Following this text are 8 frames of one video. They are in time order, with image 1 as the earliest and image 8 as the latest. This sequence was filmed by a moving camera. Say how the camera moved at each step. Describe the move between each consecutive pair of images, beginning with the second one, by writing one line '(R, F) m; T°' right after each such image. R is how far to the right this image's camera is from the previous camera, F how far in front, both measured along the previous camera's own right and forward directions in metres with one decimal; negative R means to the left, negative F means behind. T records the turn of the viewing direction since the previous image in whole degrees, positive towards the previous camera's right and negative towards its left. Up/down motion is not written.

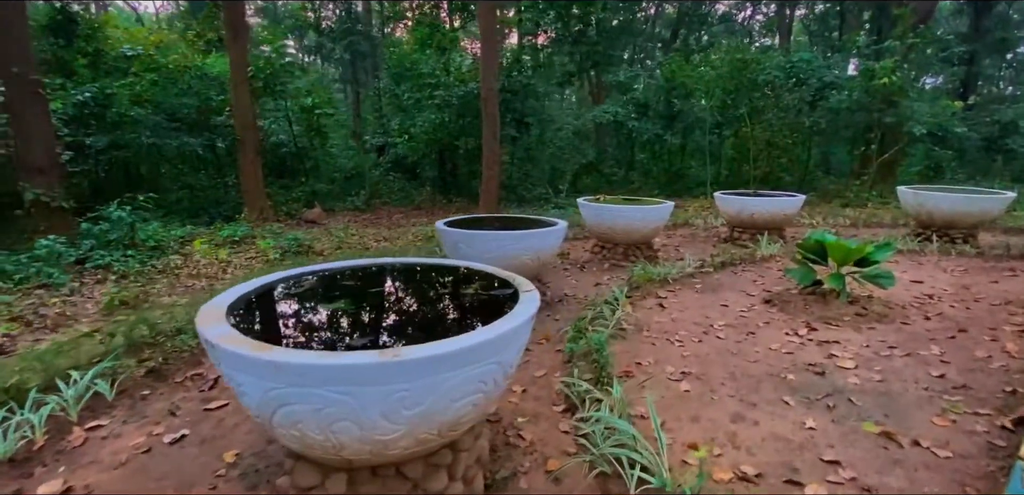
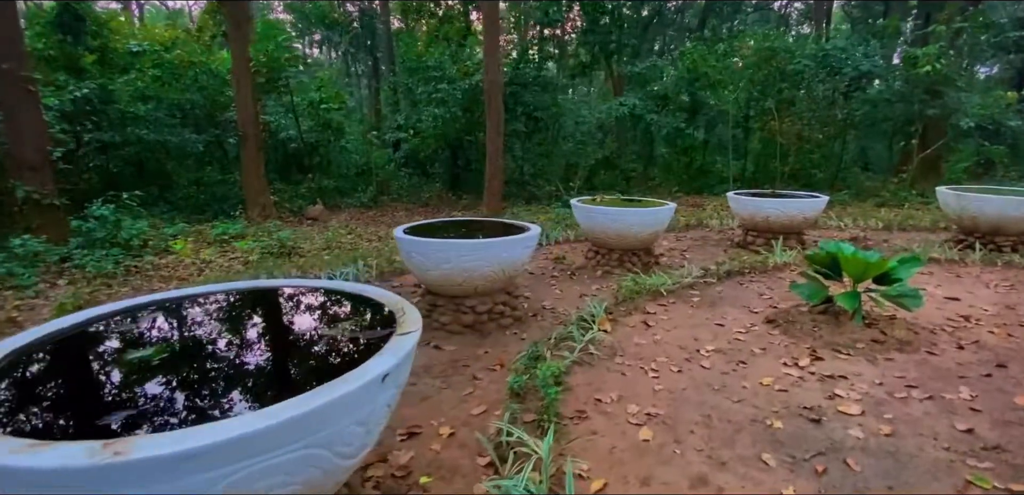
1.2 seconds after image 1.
(+0.5, +0.4) m; -3°
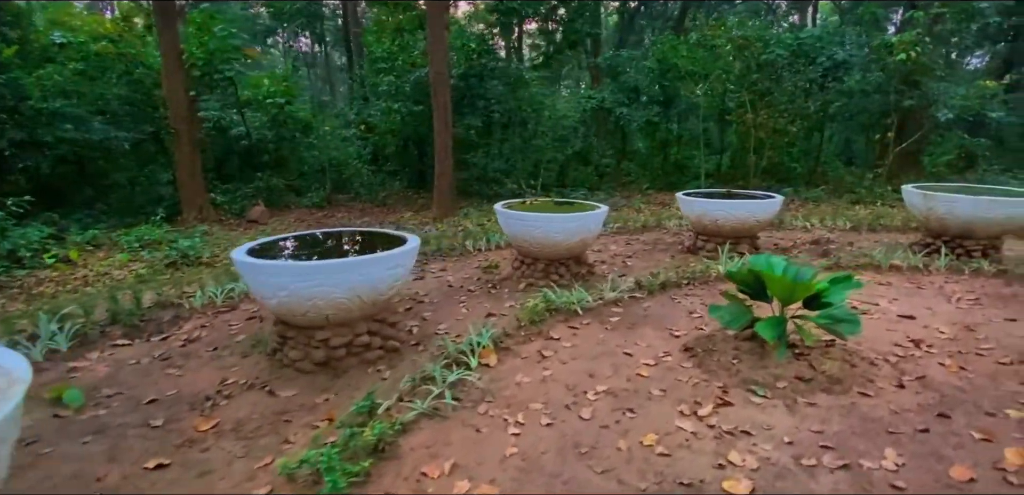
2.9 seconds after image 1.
(+0.8, +0.6) m; 0°
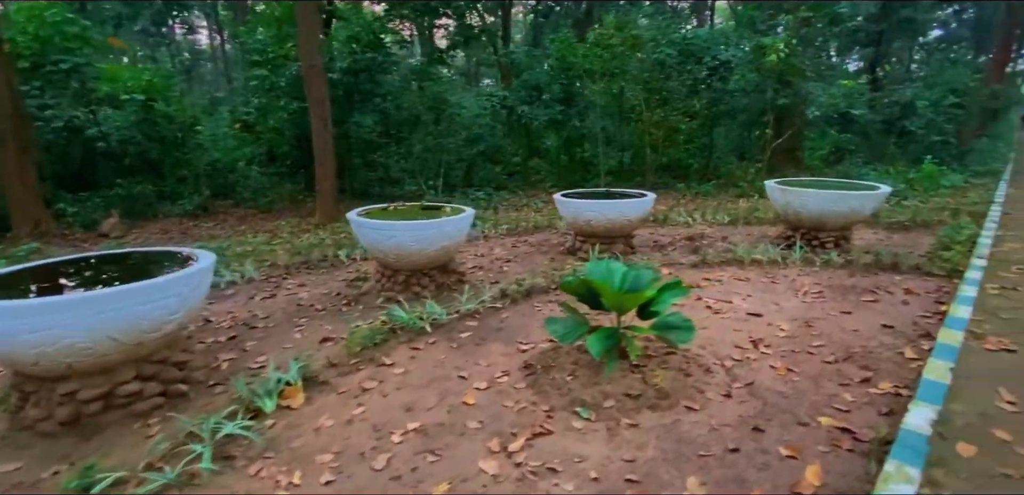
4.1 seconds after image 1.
(+0.7, +0.3) m; +8°
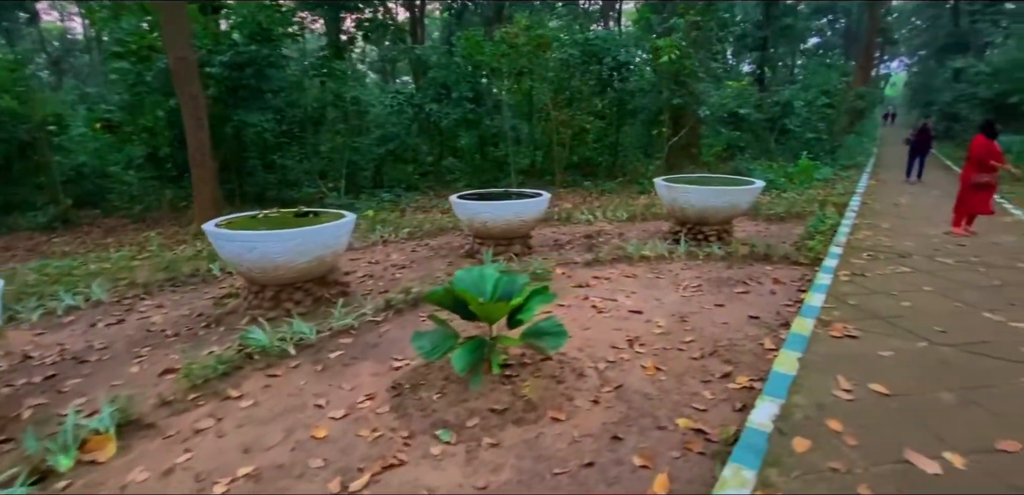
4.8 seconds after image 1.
(+0.4, +0.2) m; +9°
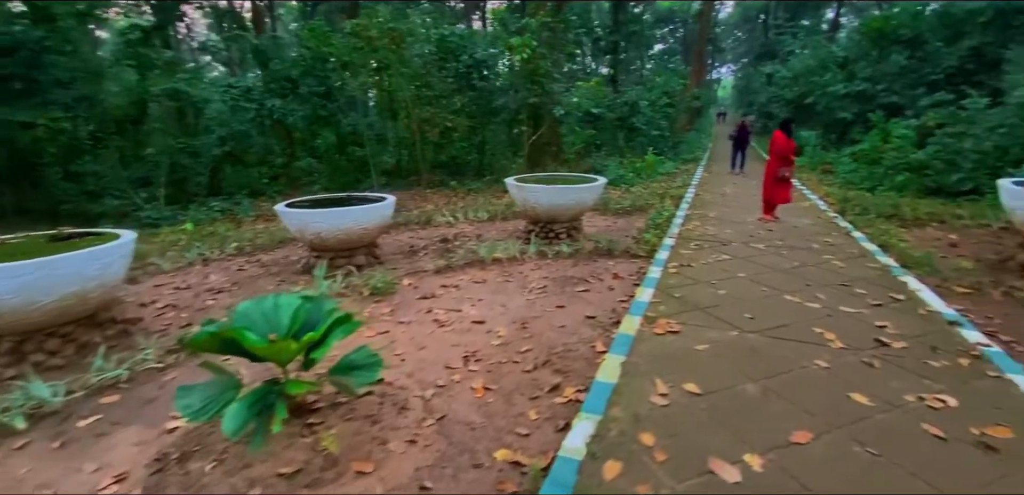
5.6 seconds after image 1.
(+0.4, +0.3) m; +14°
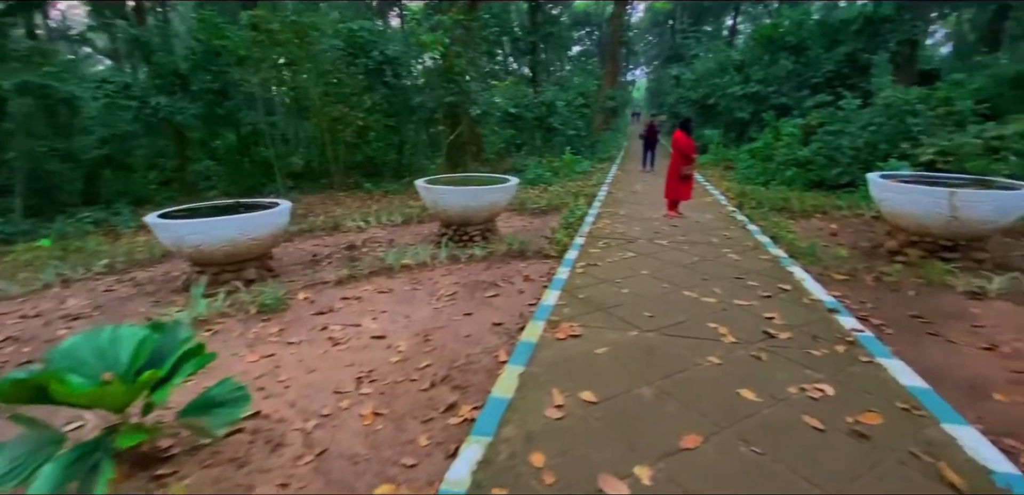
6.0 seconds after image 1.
(+0.2, +0.1) m; +8°
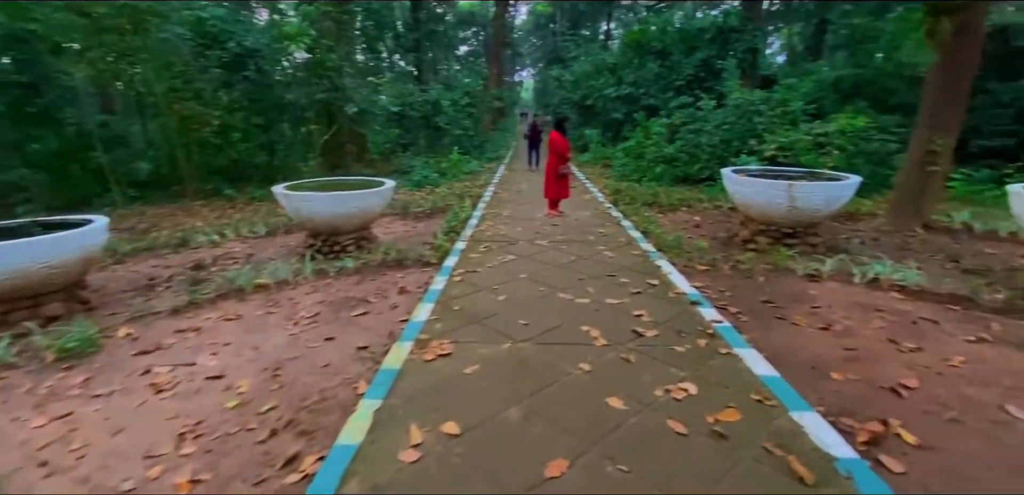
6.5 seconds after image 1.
(+0.2, +0.2) m; +12°
